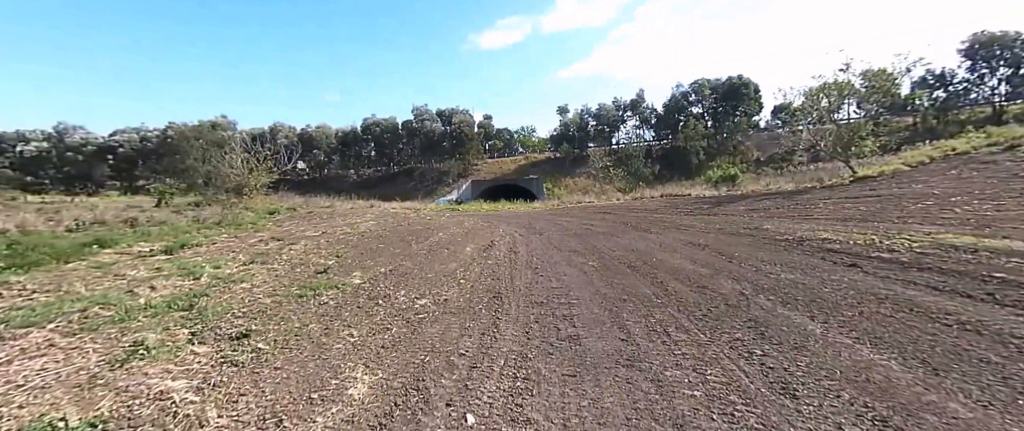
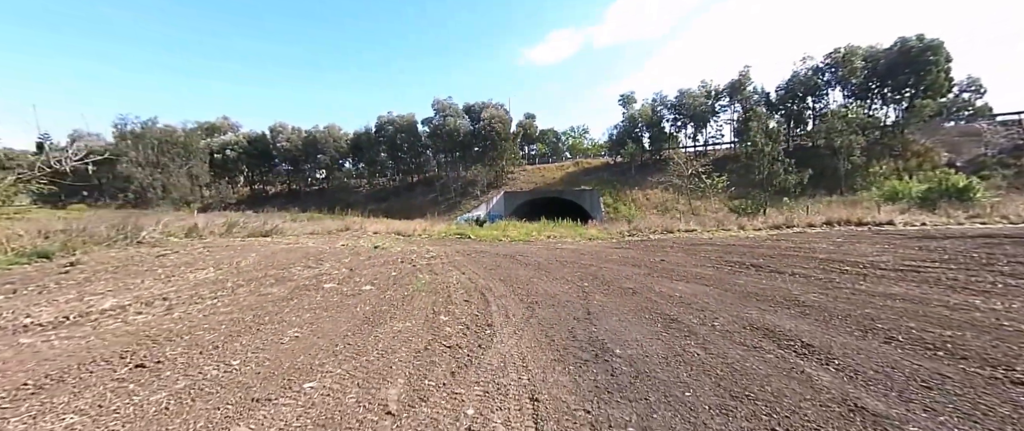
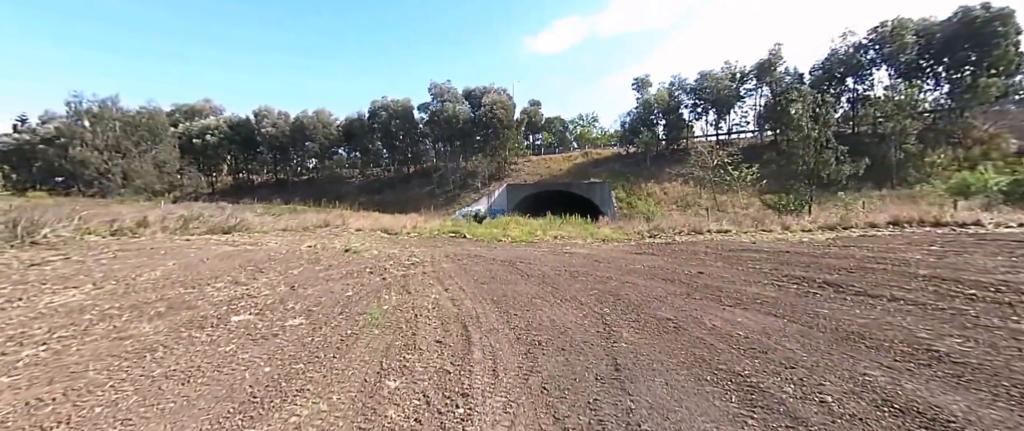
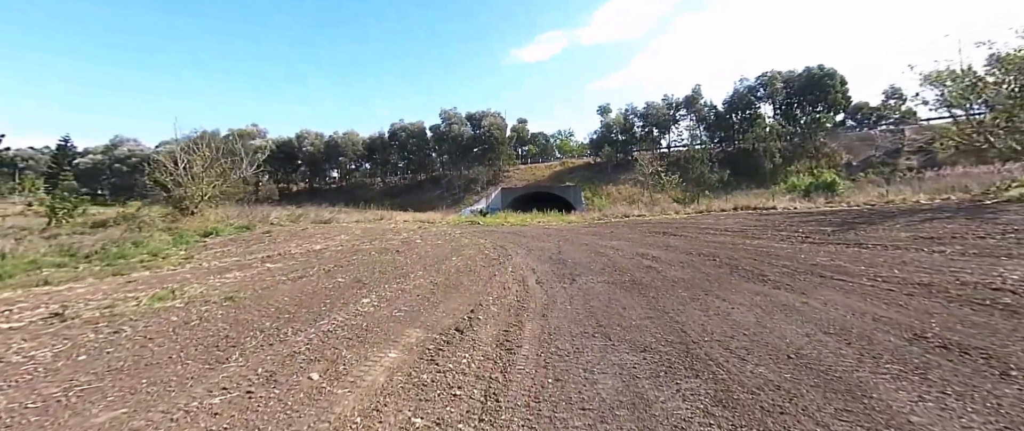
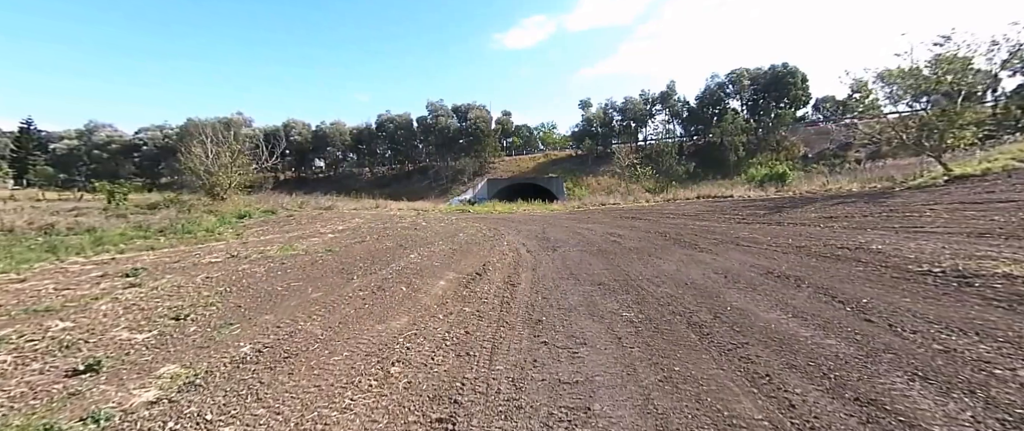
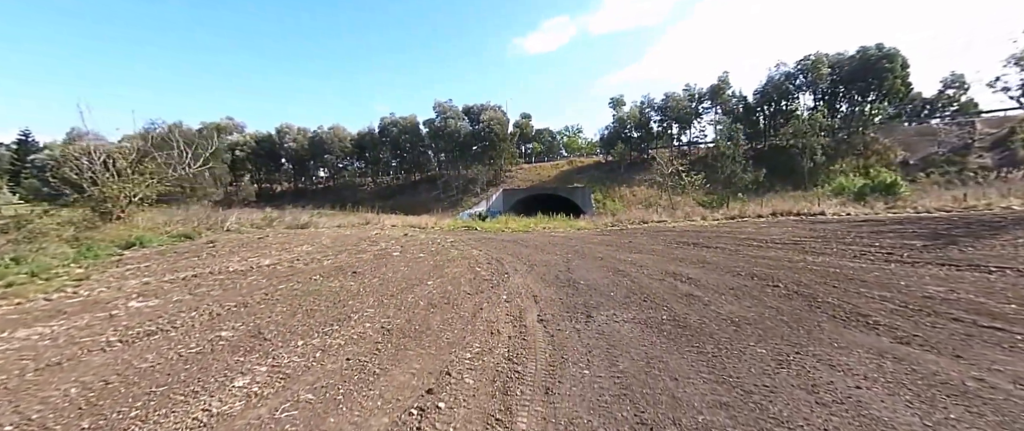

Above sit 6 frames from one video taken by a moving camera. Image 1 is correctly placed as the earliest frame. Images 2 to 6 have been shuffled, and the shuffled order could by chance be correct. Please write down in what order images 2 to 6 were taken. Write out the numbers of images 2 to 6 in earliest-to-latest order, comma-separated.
5, 4, 6, 2, 3
